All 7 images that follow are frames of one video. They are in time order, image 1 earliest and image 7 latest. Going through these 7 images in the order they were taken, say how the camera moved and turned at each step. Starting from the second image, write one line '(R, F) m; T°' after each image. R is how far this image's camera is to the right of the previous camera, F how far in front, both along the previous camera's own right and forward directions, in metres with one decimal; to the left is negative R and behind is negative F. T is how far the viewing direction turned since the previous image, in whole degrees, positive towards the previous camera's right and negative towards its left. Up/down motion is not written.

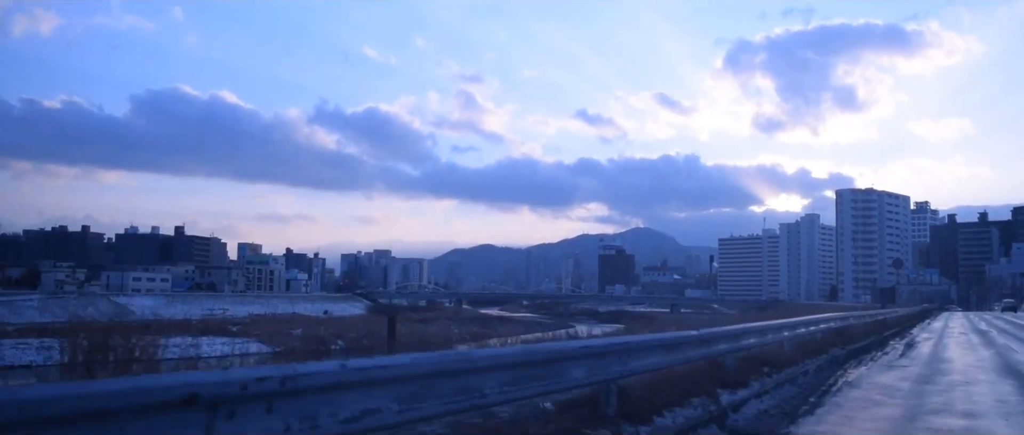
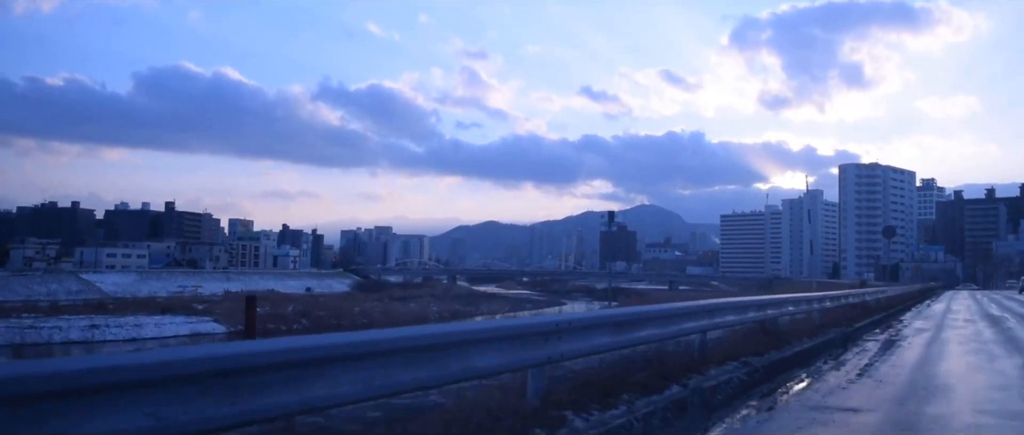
(+0.6, +1.2) m; 0°
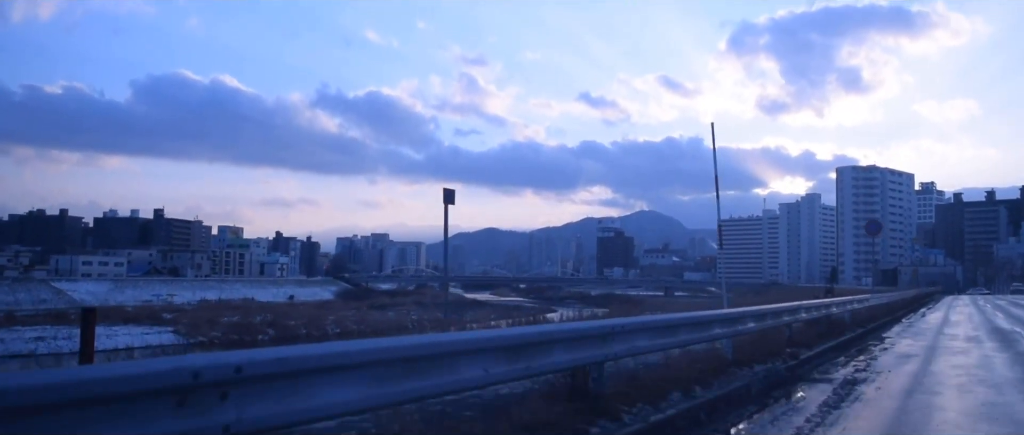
(+0.4, +0.8) m; 0°
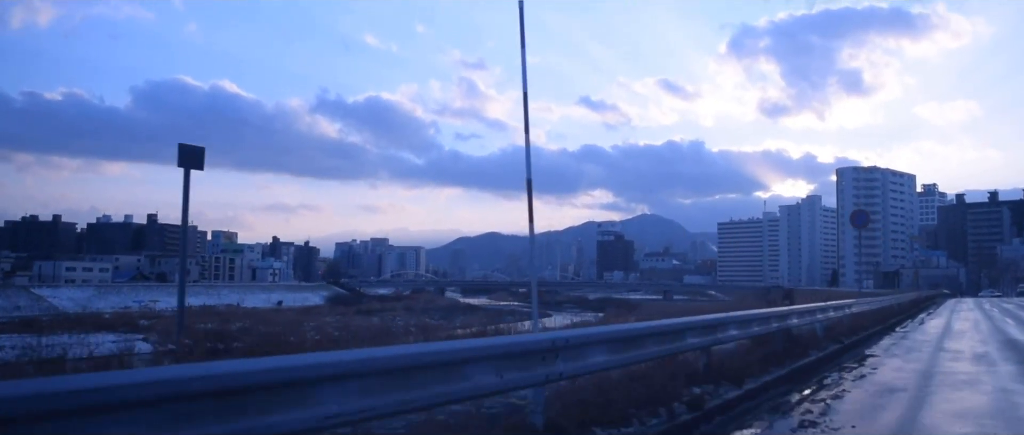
(+0.3, +0.6) m; 0°
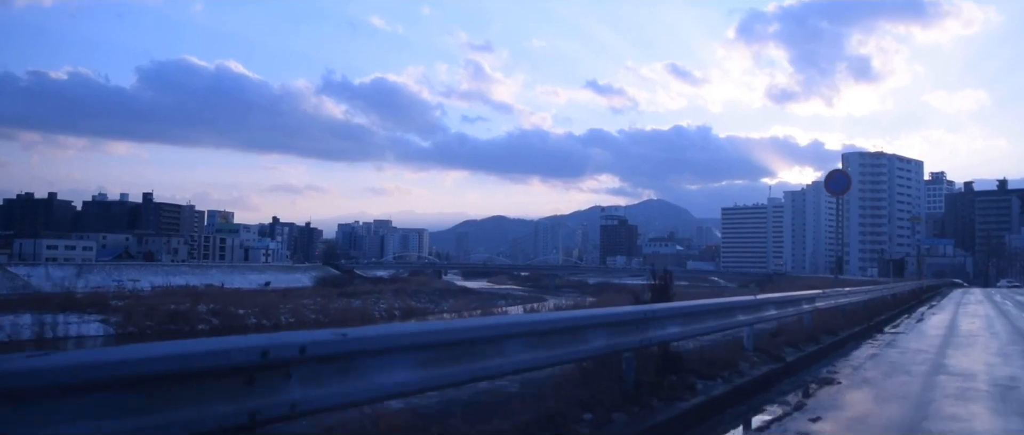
(+0.4, +0.8) m; 0°
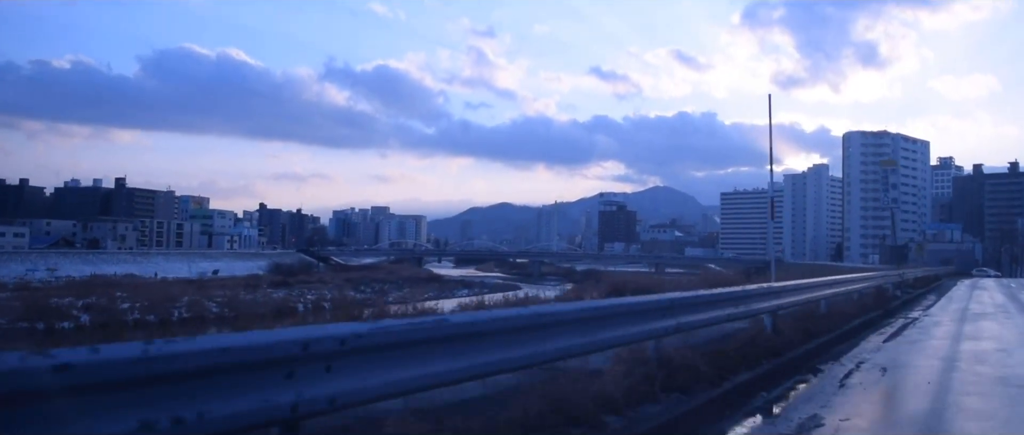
(+1.2, +2.3) m; 0°
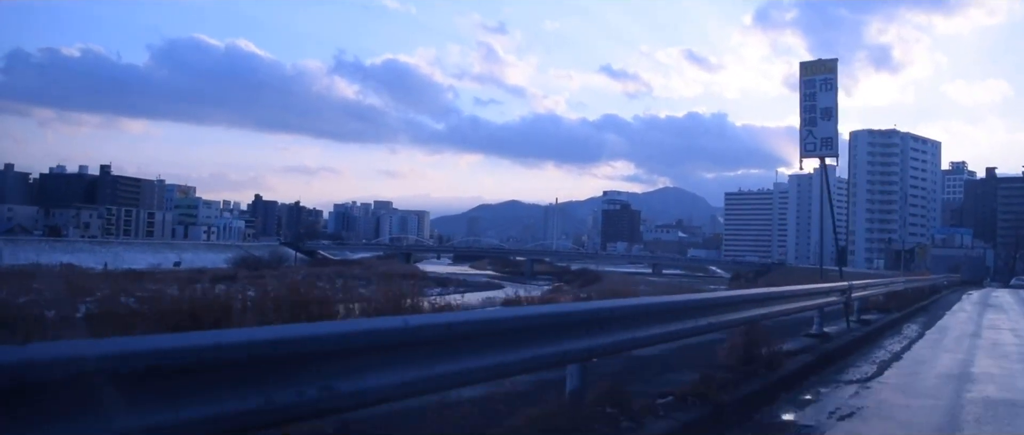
(+0.8, +1.6) m; -1°
